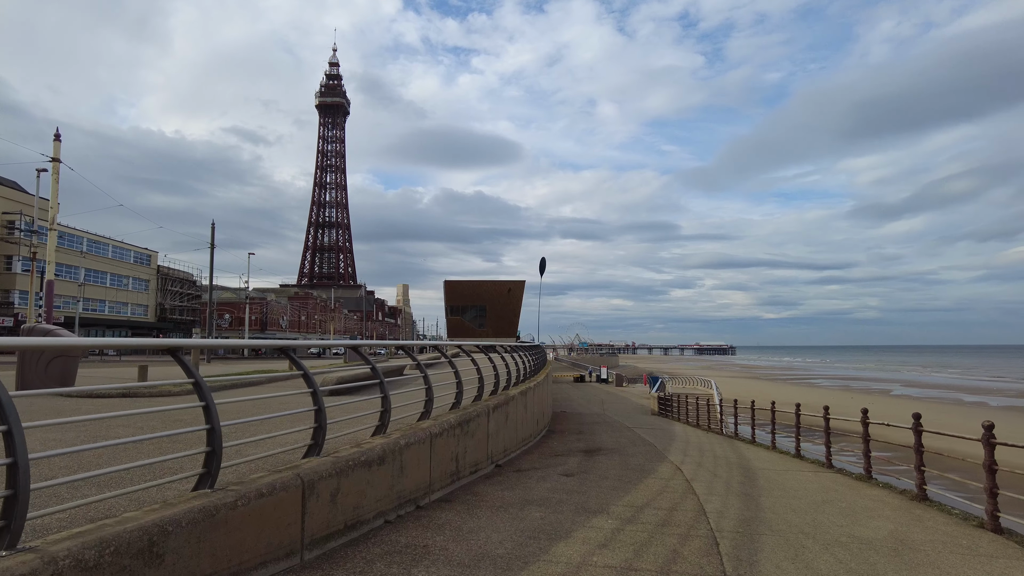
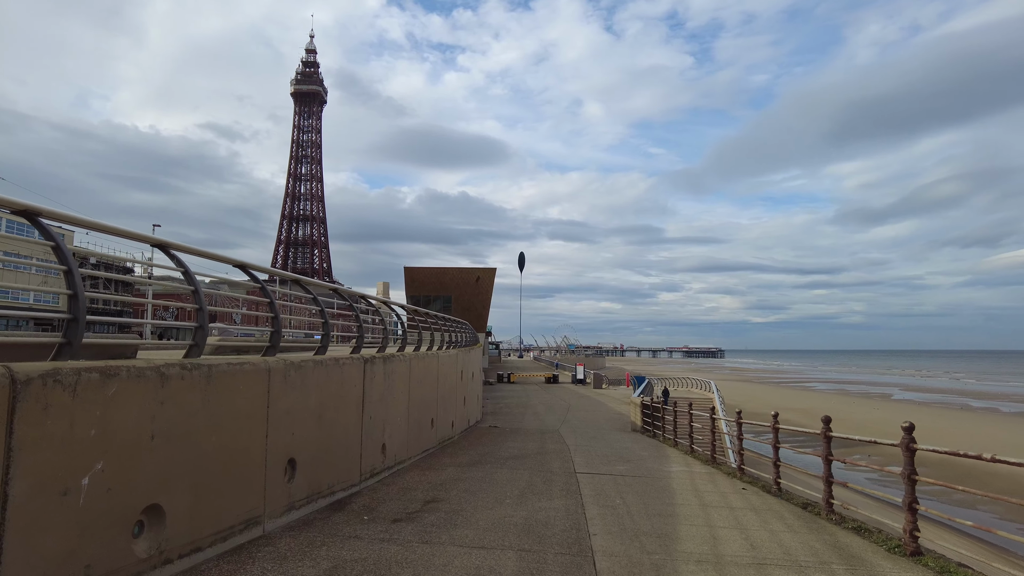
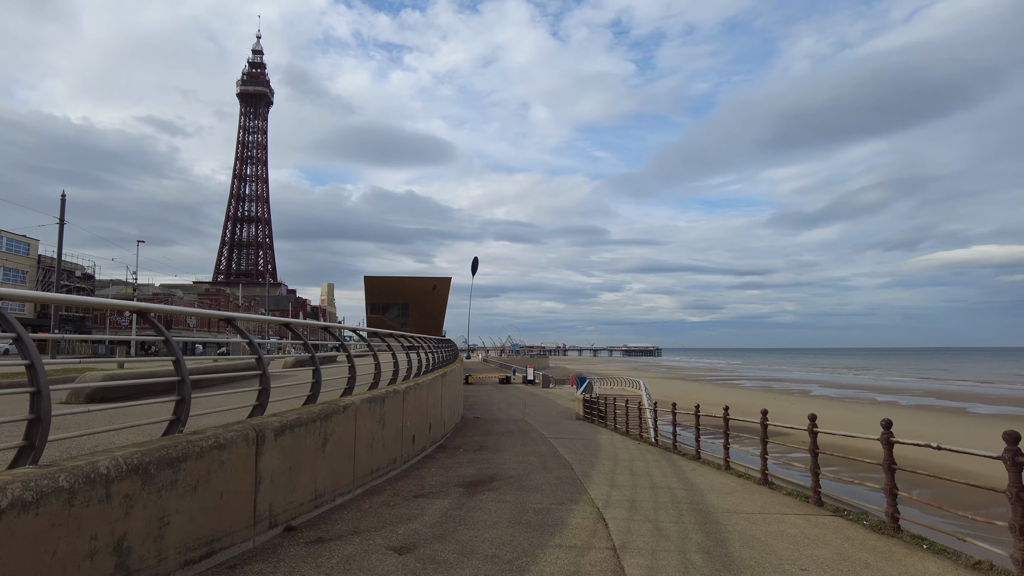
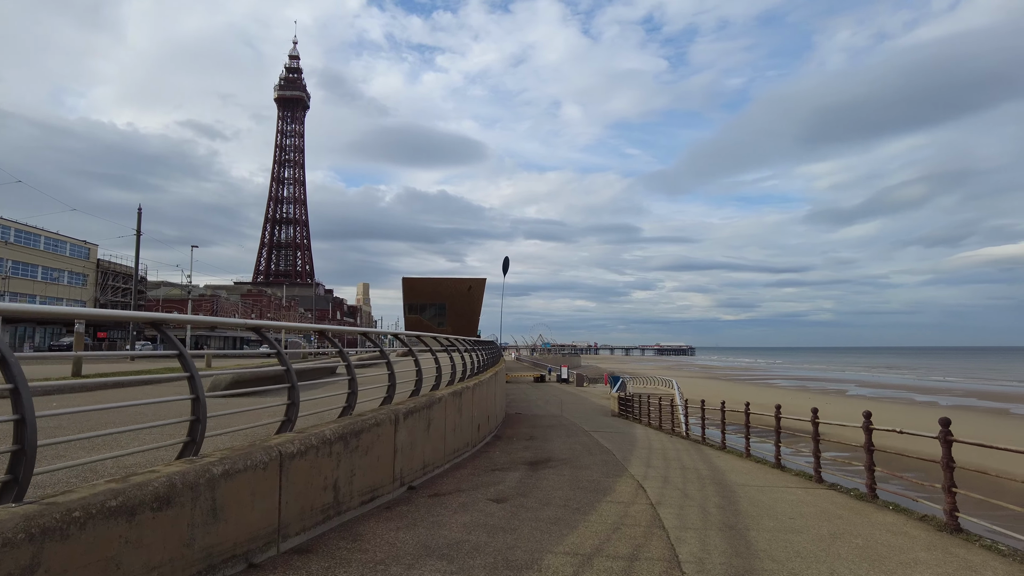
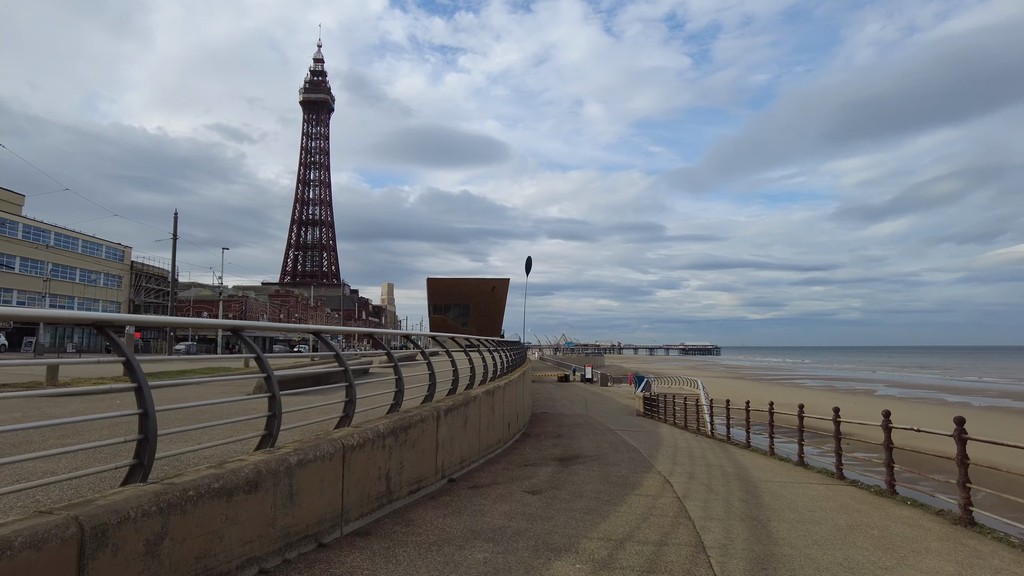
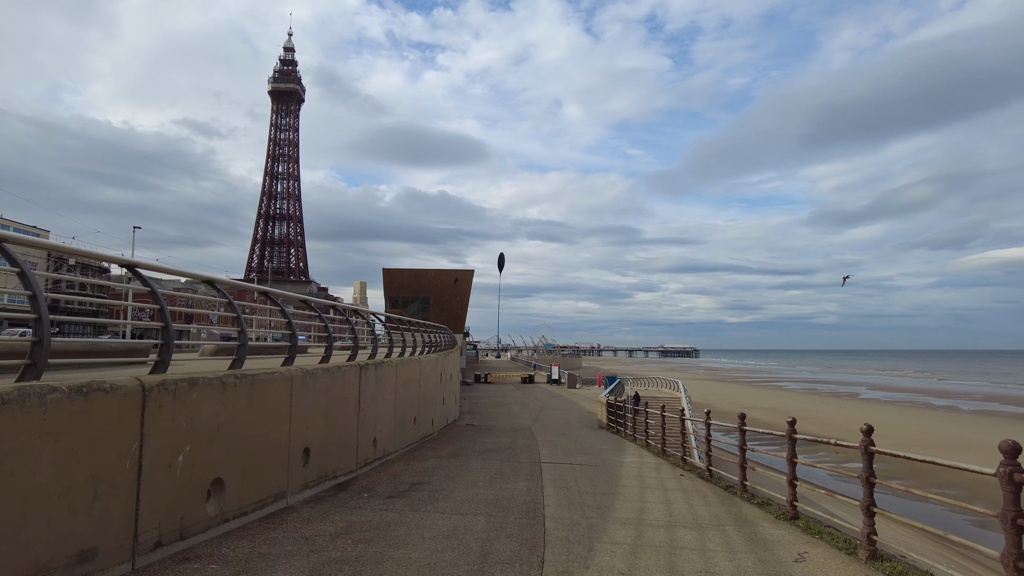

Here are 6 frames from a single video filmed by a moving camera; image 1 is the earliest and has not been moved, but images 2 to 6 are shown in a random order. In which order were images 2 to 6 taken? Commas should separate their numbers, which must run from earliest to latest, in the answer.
5, 4, 3, 6, 2
